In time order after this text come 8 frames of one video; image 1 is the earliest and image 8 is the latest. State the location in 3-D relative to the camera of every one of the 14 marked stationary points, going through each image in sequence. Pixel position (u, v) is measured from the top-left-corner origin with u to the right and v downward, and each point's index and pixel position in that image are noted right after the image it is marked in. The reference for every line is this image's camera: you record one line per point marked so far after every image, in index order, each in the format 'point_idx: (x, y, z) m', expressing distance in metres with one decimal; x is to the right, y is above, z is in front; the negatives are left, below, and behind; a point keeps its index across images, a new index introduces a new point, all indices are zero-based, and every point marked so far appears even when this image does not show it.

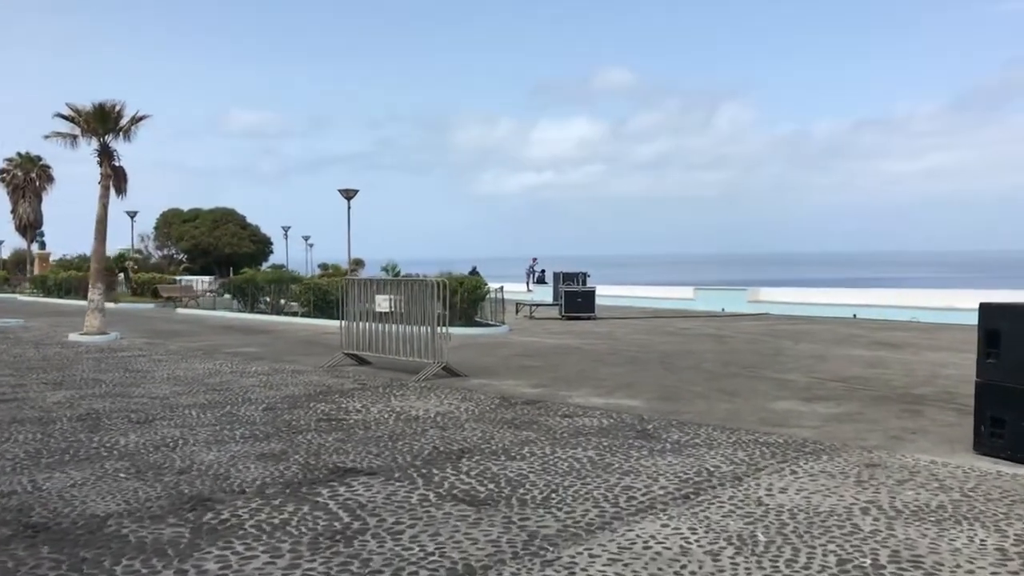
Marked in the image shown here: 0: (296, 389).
0: (-2.6, -1.2, +11.0) m
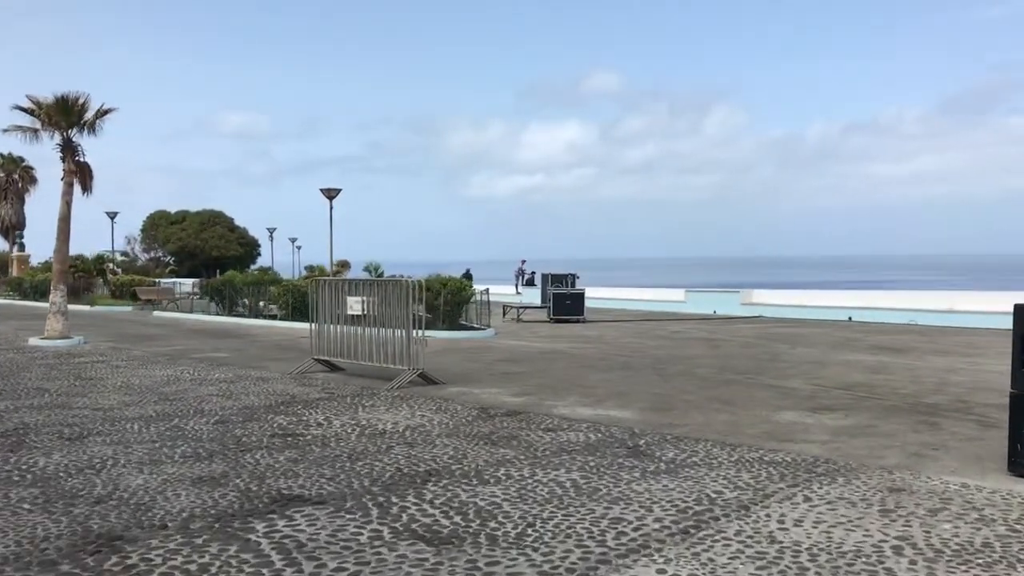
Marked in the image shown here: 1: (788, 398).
0: (-2.8, -1.2, +10.1) m
1: (+3.2, -1.3, +10.5) m
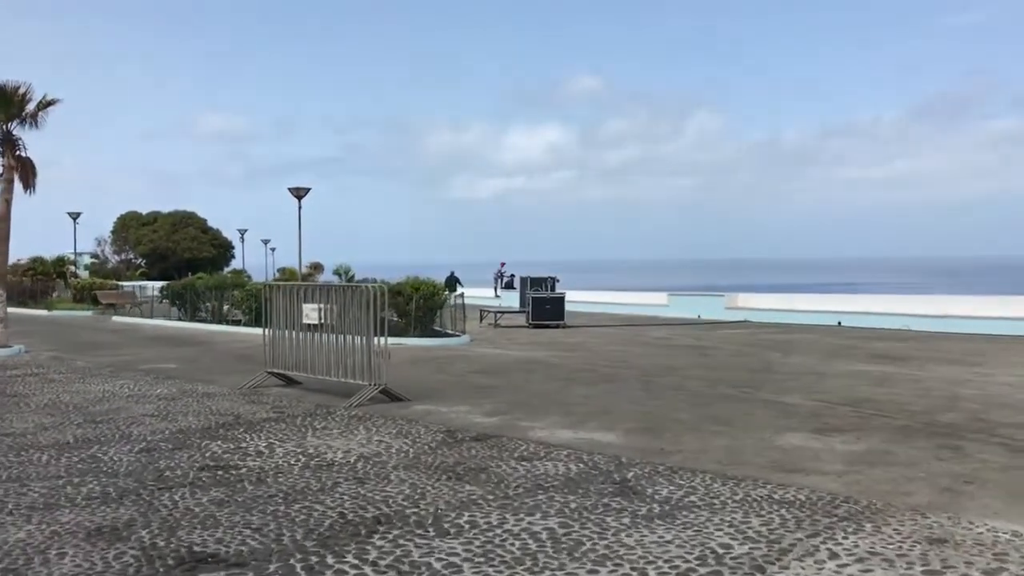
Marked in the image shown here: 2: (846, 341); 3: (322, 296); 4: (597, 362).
0: (-3.1, -1.3, +9.0) m
1: (+2.9, -1.3, +9.5) m
2: (+7.2, -1.1, +19.6) m
3: (-2.3, -0.1, +11.1) m
4: (+1.4, -1.2, +15.5) m
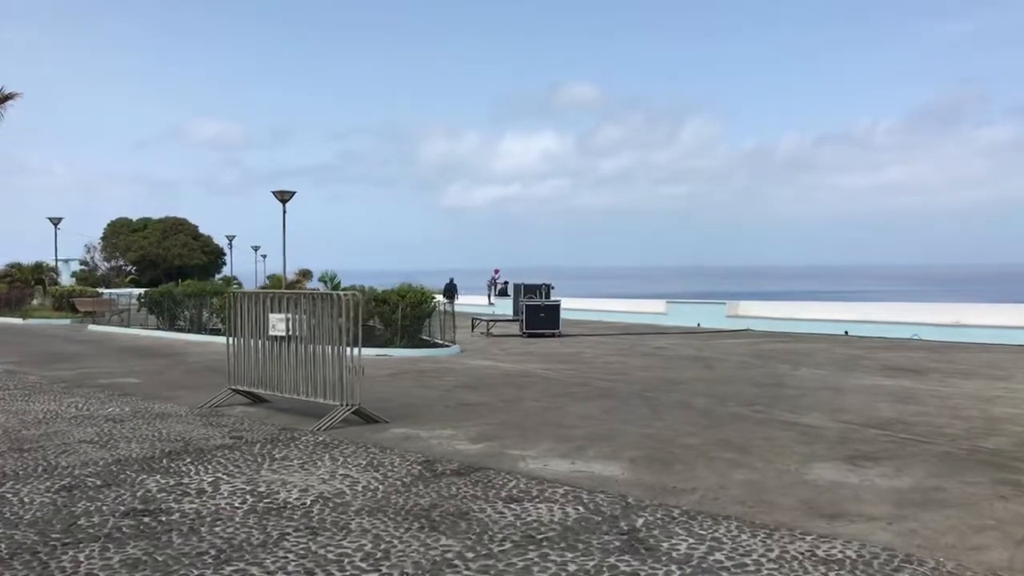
0: (-3.2, -1.4, +7.8) m
1: (+2.8, -1.4, +8.4) m
2: (+7.0, -1.3, +18.5) m
3: (-2.4, -0.2, +9.9) m
4: (+1.3, -1.4, +14.3) m
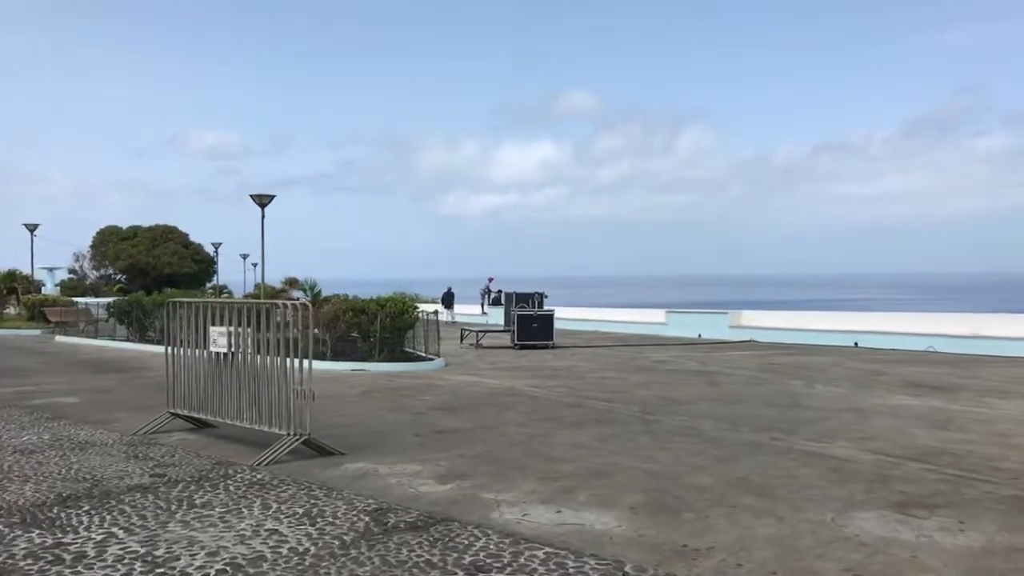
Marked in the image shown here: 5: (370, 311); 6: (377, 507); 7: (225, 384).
0: (-3.4, -1.4, +6.4) m
1: (+2.6, -1.5, +7.0) m
2: (+6.8, -1.5, +17.2) m
3: (-2.6, -0.3, +8.6) m
4: (+1.1, -1.5, +13.0) m
5: (-2.7, -0.4, +17.1) m
6: (-0.9, -1.5, +6.1) m
7: (-2.7, -0.9, +8.7) m
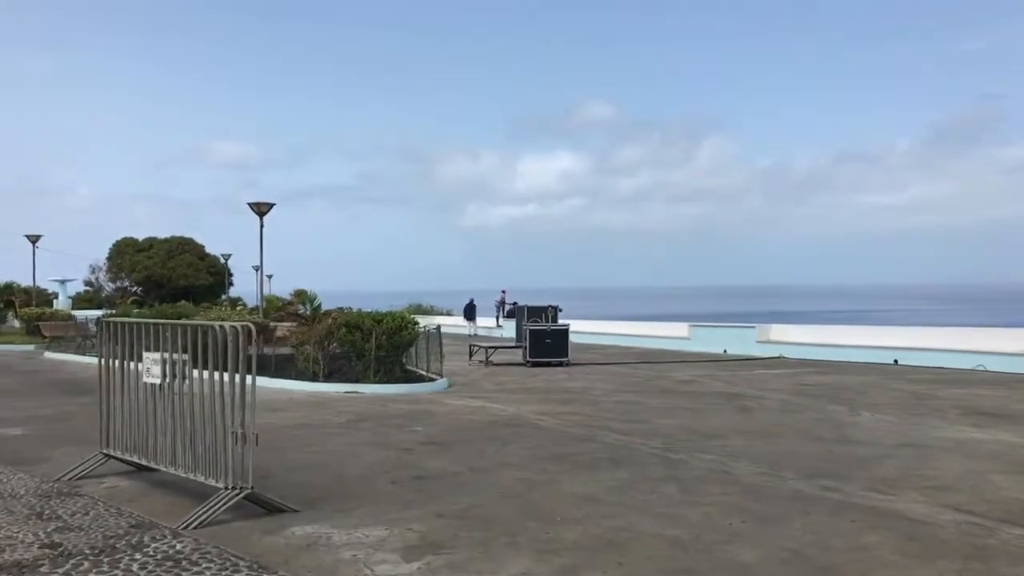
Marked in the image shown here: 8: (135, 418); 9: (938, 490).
0: (-3.5, -1.6, +5.0) m
1: (+2.5, -1.6, +5.4) m
2: (+6.9, -1.7, +15.5) m
3: (-2.7, -0.4, +7.1) m
4: (+1.1, -1.7, +11.4) m
5: (-2.5, -0.7, +15.7) m
6: (-1.0, -1.6, +4.6) m
7: (-2.7, -1.0, +7.2) m
8: (-3.1, -1.1, +7.5) m
9: (+3.4, -1.6, +7.3) m
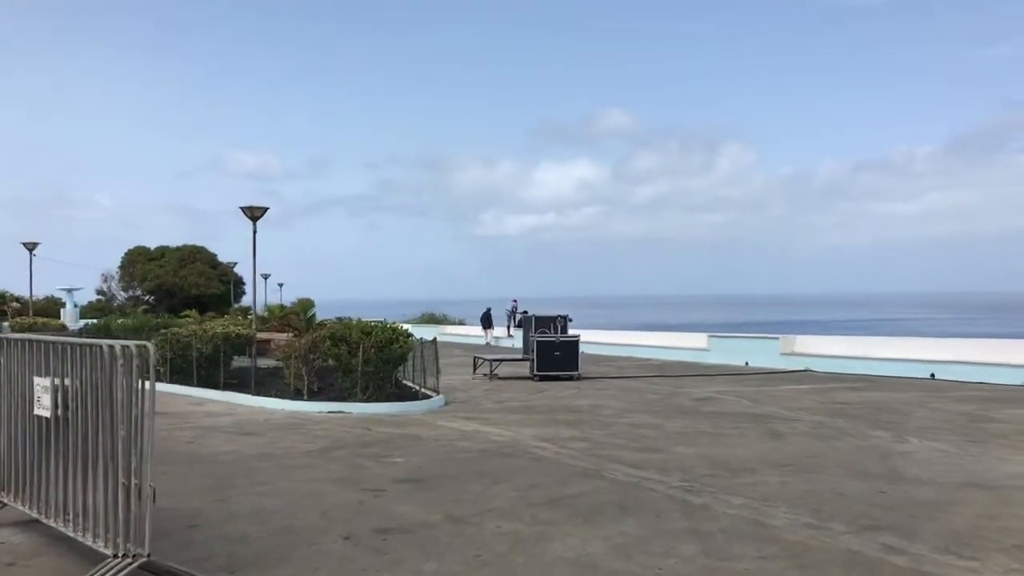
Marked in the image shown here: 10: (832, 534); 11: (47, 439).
0: (-3.7, -1.6, +3.6) m
1: (+2.4, -1.6, +3.9) m
2: (+7.0, -1.8, +13.9) m
3: (-2.8, -0.5, +5.7) m
4: (+1.1, -1.8, +9.9) m
5: (-2.5, -0.8, +14.2) m
6: (-1.2, -1.6, +3.2) m
7: (-2.9, -1.1, +5.8) m
8: (-3.2, -1.1, +6.1) m
9: (+3.3, -1.7, +5.8) m
10: (+2.2, -1.7, +6.3) m
11: (-2.9, -0.9, +5.8) m
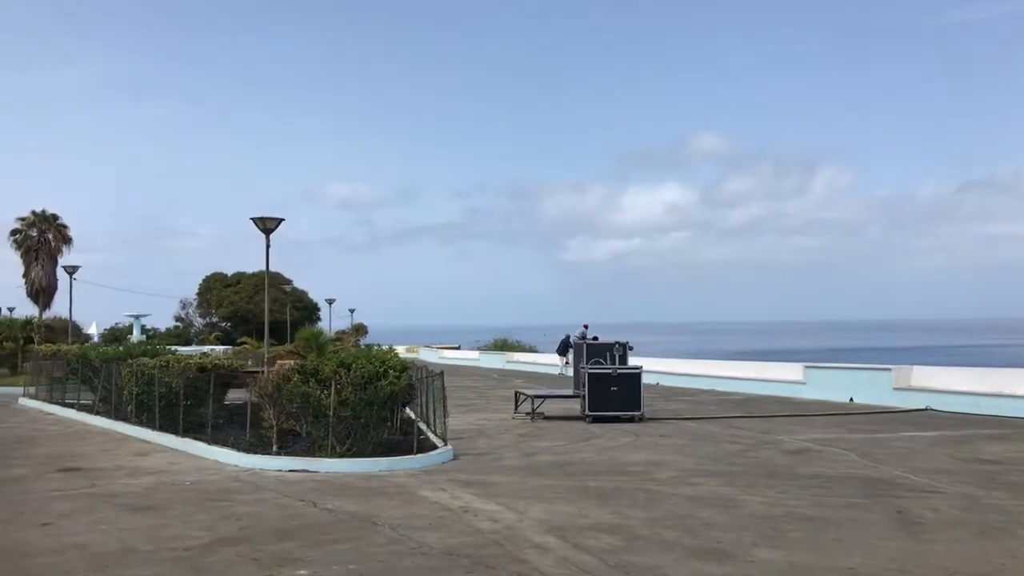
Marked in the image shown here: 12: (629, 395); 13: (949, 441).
0: (-4.4, -1.5, +0.5) m
1: (+1.6, -1.5, +0.2) m
2: (+7.2, -2.0, +9.7) m
3: (-3.3, -0.4, +2.5) m
4: (+1.0, -1.9, +6.3) m
5: (-2.2, -1.0, +11.0) m
6: (-1.9, -1.5, -0.2) m
7: (-3.4, -1.1, +2.6) m
8: (-3.7, -1.1, +2.9) m
9: (+2.7, -1.6, +2.0) m
10: (+1.7, -1.6, +2.6) m
11: (-3.4, -0.9, +2.6) m
12: (+2.1, -1.9, +16.3) m
13: (+6.2, -2.2, +13.0) m
